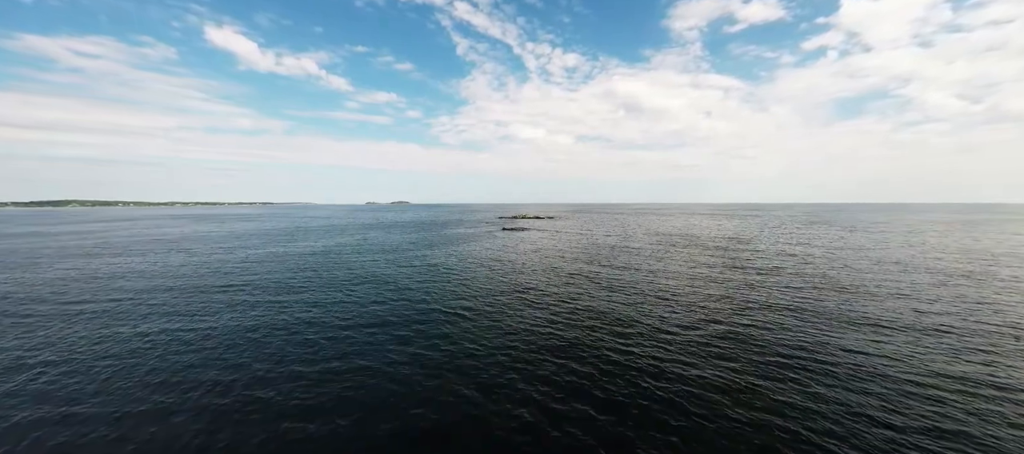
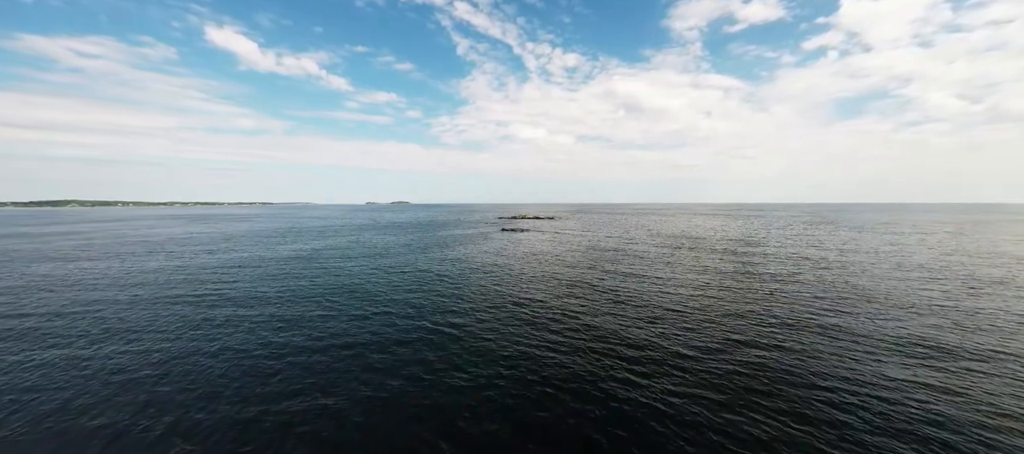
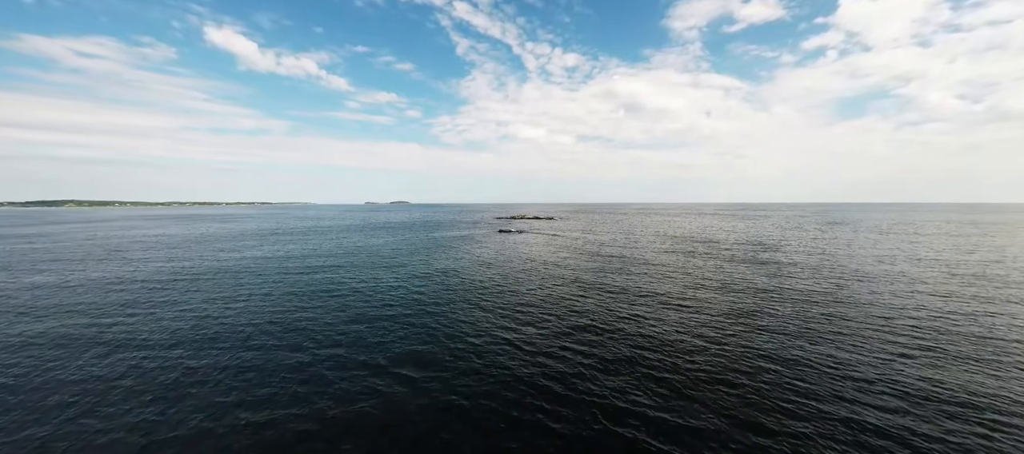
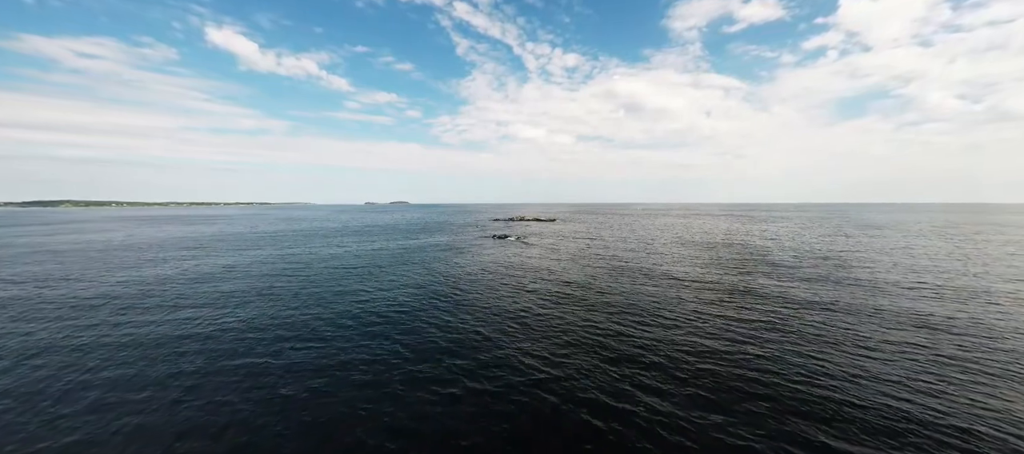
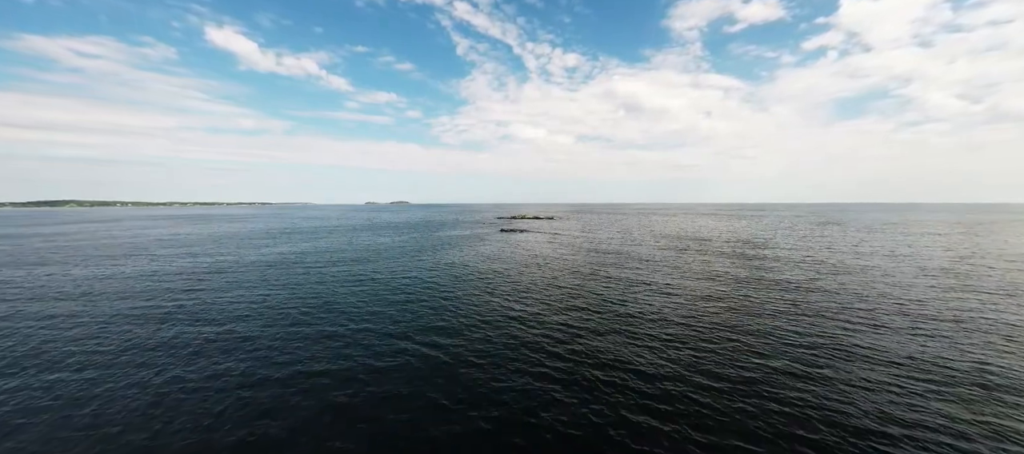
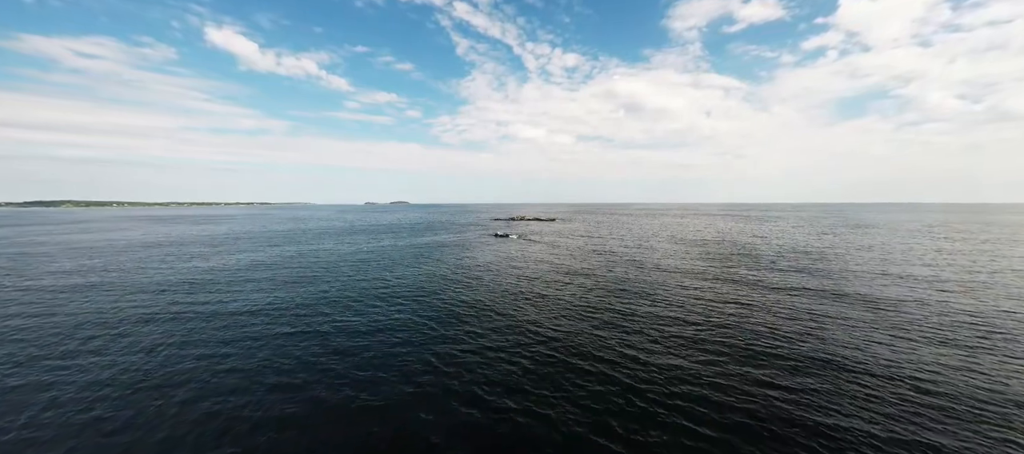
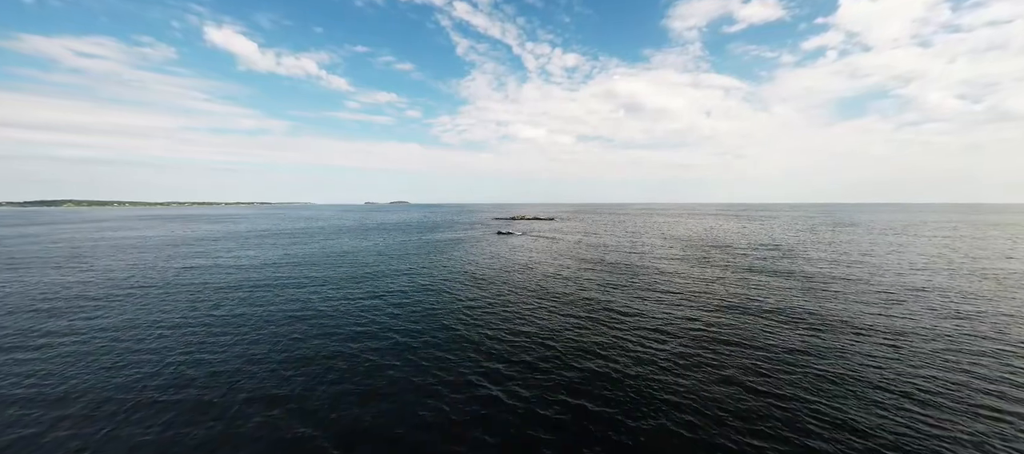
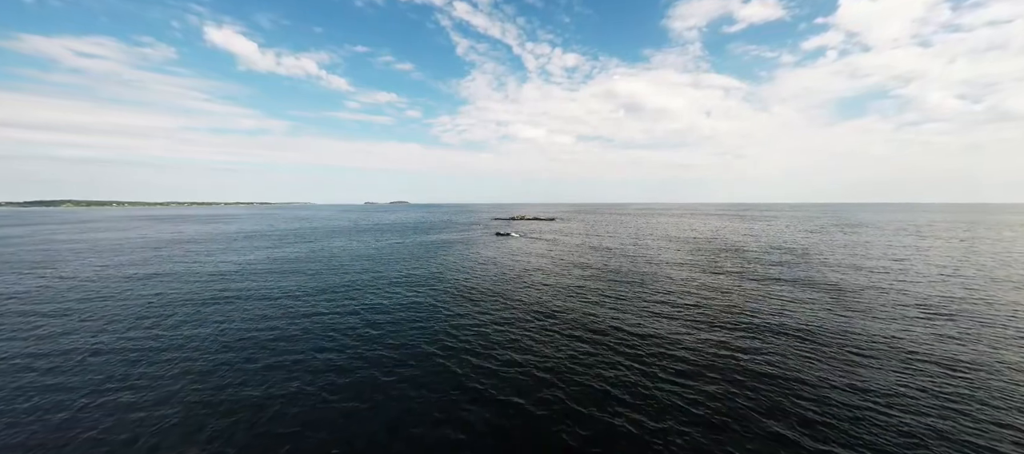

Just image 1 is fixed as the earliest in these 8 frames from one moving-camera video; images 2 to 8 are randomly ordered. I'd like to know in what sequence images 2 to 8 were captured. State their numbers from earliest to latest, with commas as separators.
2, 5, 3, 7, 8, 6, 4
